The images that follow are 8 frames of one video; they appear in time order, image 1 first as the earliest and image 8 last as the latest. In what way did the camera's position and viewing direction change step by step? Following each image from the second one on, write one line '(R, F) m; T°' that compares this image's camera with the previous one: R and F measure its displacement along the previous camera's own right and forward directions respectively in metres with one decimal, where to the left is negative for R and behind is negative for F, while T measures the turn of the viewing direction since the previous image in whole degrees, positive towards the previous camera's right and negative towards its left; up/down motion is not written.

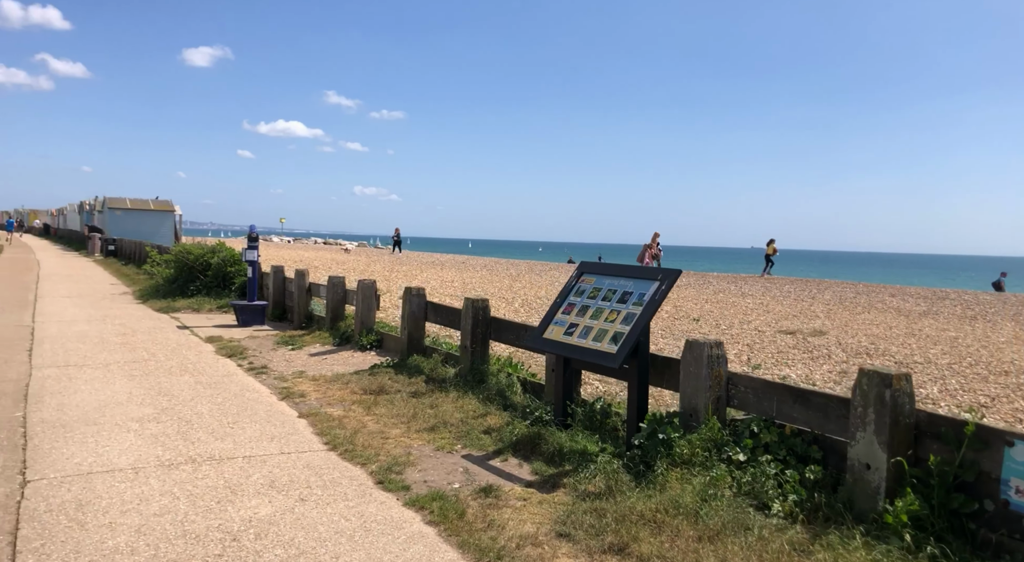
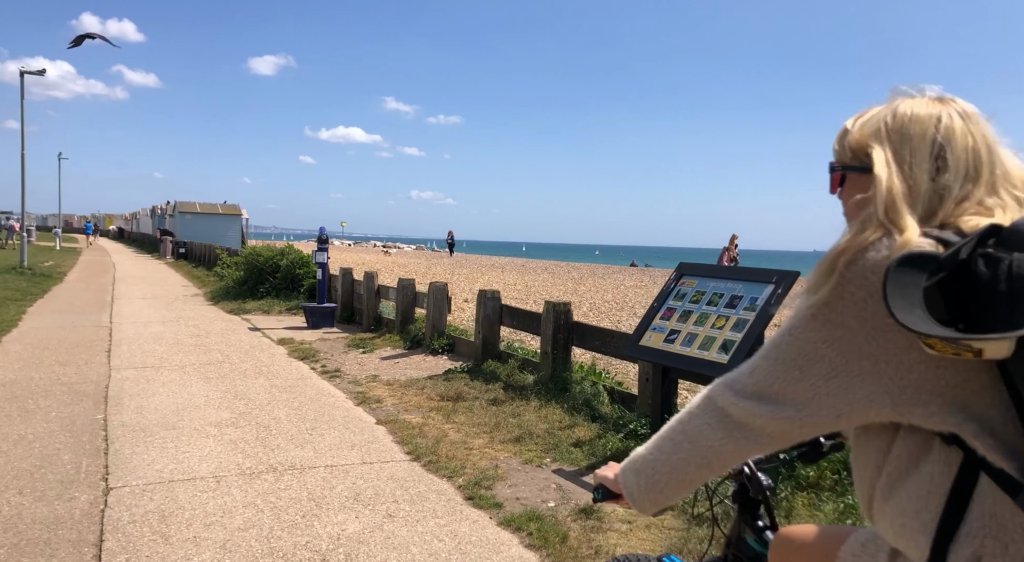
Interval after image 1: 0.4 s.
(-0.2, +0.3) m; -4°
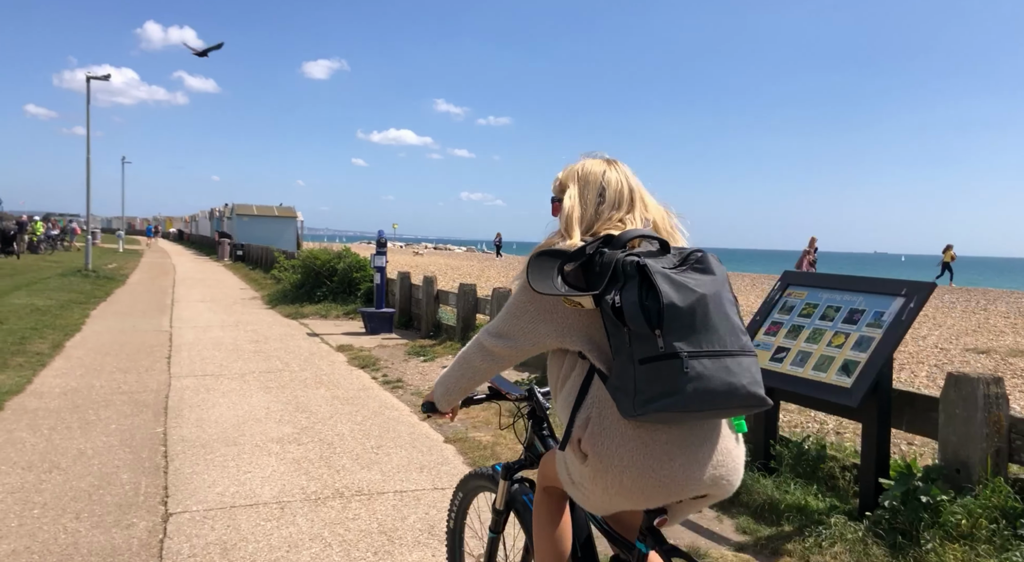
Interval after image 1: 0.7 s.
(-0.2, +0.4) m; -4°
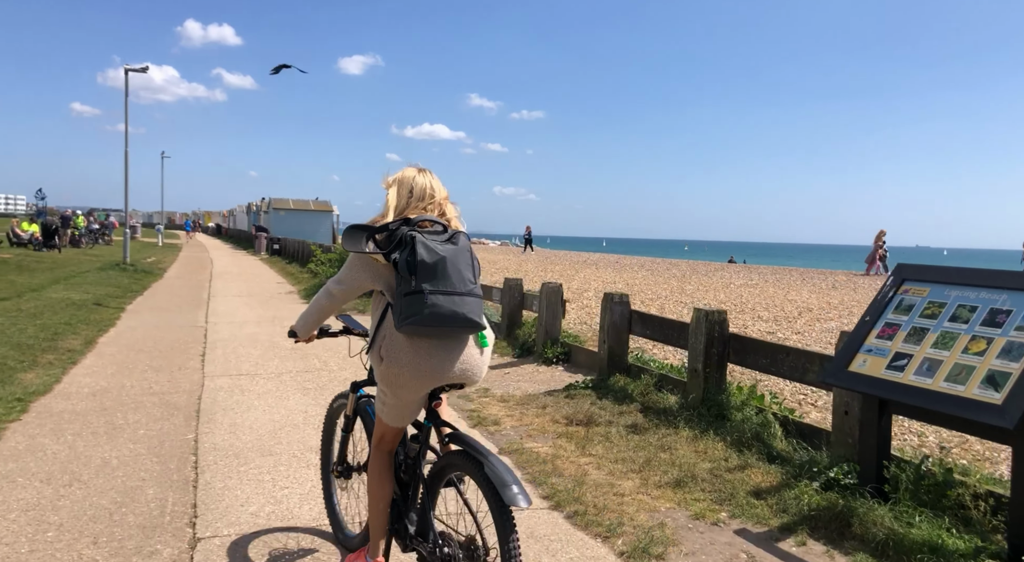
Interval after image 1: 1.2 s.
(-0.2, +0.5) m; -3°
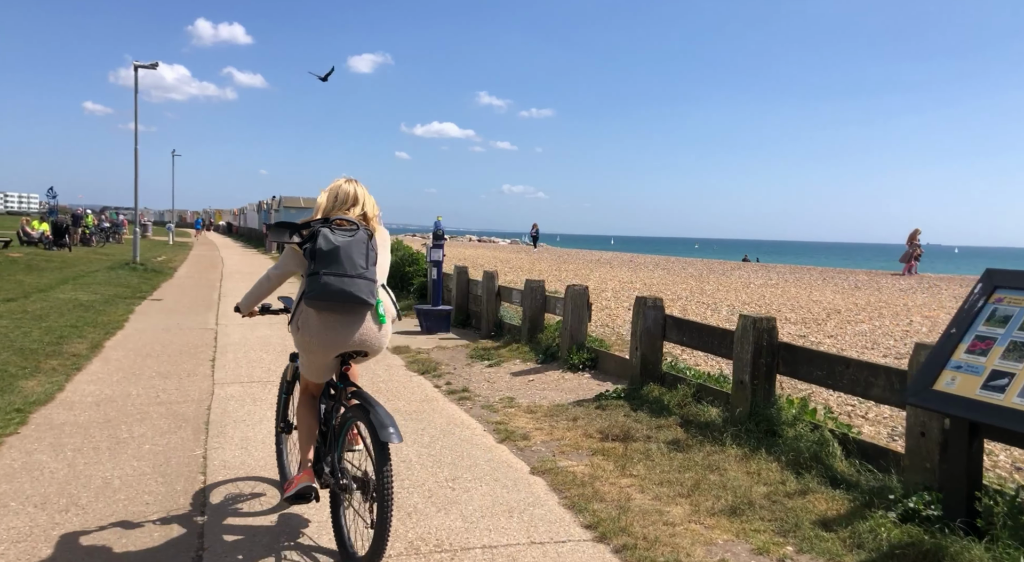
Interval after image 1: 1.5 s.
(-0.1, +0.4) m; -1°
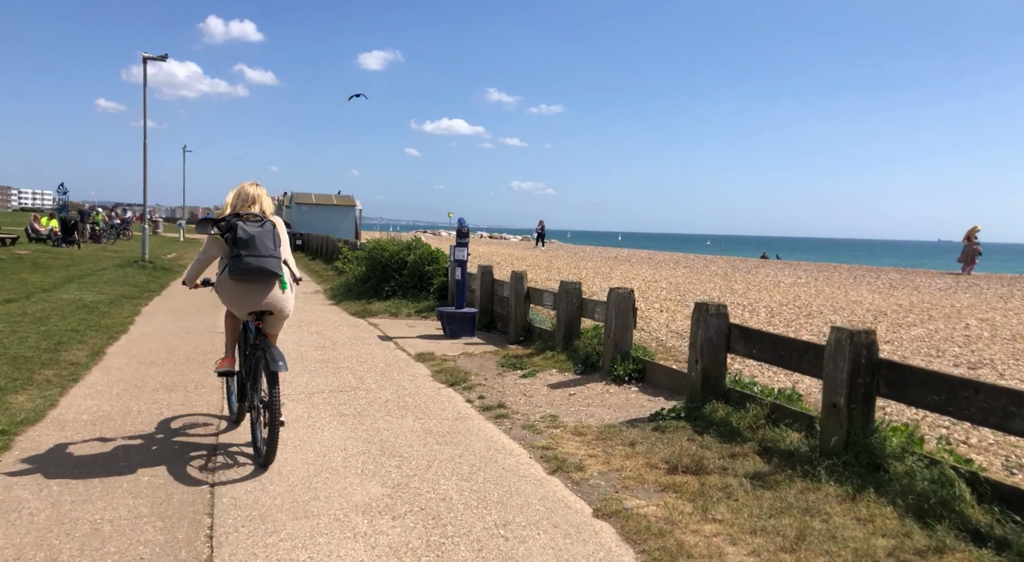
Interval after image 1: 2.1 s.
(-0.3, +0.7) m; -1°
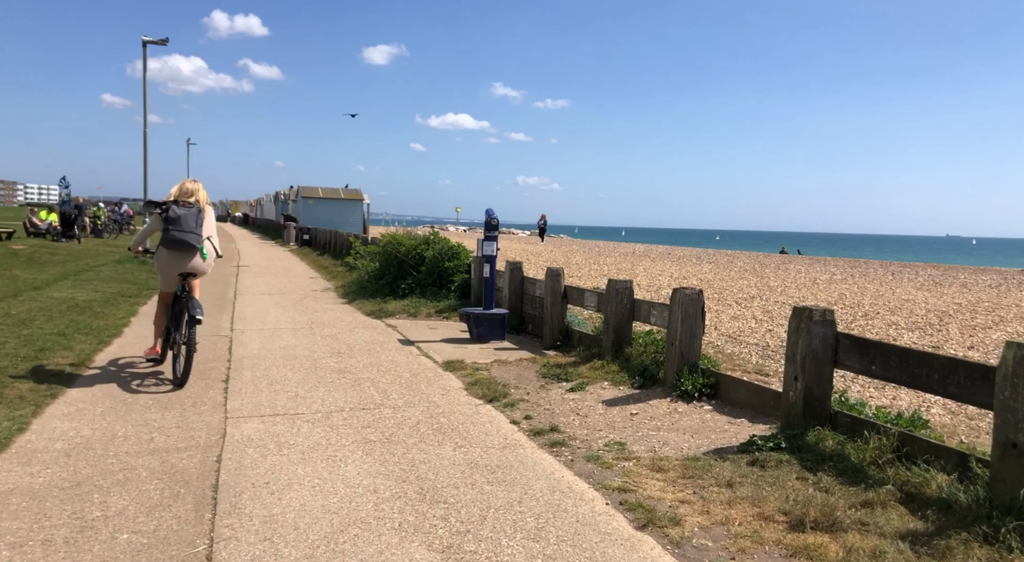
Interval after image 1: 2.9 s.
(-0.3, +0.9) m; 0°
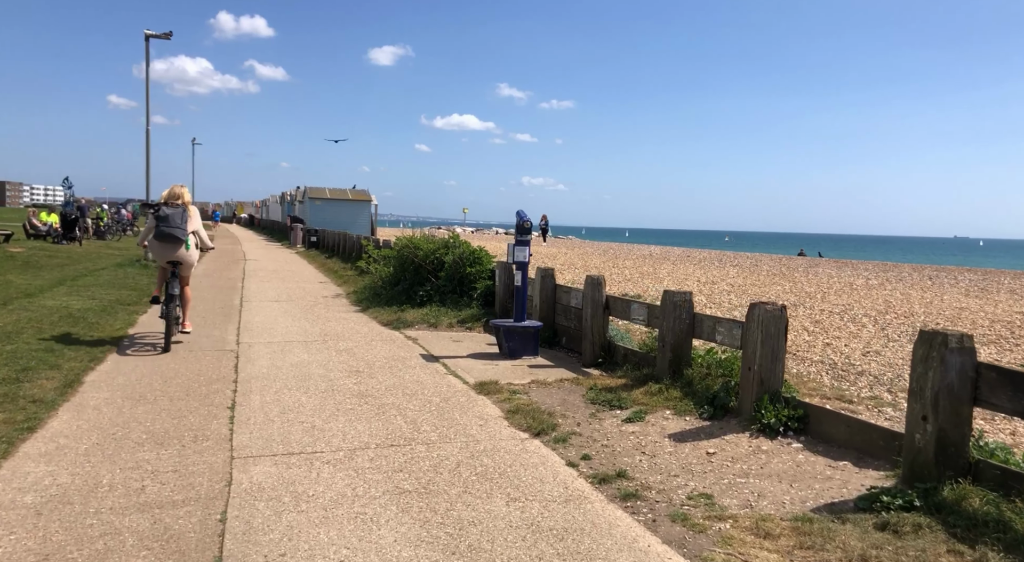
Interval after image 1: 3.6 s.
(-0.3, +0.8) m; 0°
